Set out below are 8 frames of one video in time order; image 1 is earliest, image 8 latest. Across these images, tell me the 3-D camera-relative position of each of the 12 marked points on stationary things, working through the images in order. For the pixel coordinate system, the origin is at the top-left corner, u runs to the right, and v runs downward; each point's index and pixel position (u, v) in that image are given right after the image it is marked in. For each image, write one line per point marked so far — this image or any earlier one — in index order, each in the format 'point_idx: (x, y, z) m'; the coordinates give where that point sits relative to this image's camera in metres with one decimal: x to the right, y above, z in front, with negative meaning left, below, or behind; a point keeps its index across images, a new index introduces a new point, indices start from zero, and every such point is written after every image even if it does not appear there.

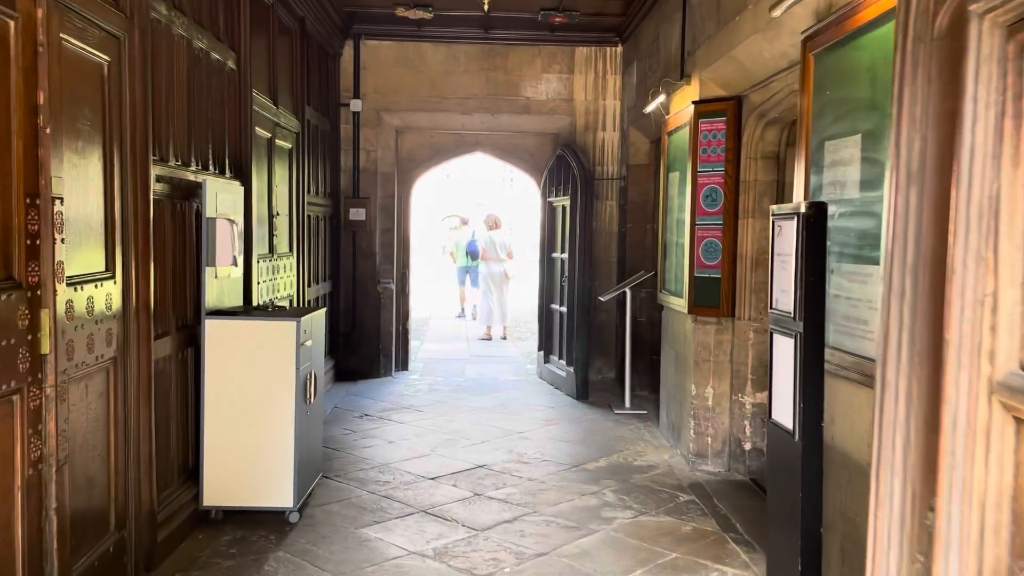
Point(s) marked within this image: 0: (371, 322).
0: (-1.2, -0.3, +6.8) m
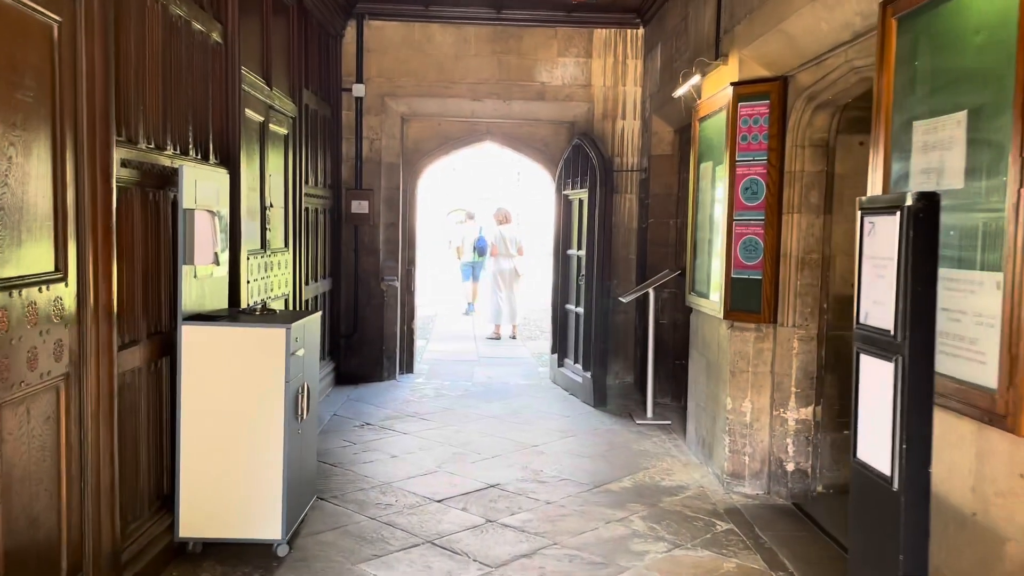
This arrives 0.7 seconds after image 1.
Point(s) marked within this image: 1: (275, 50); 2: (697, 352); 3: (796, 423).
0: (-1.1, -0.3, +6.4) m
1: (-1.3, +1.3, +4.6) m
2: (+1.0, -0.4, +4.4) m
3: (+1.3, -0.6, +3.8) m
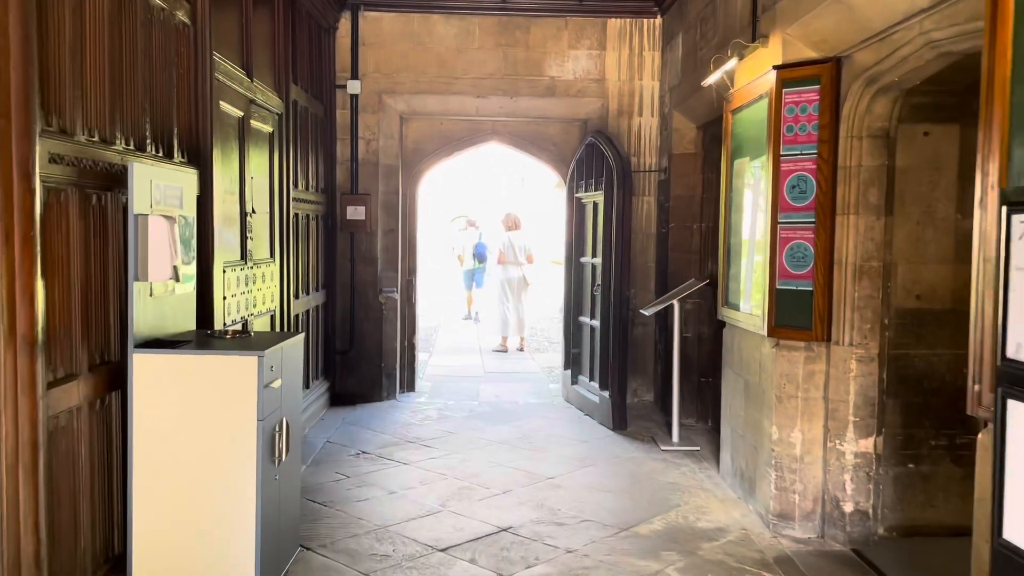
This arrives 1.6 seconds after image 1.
0: (-1.0, -0.4, +5.9) m
1: (-1.3, +1.3, +4.2) m
2: (+1.1, -0.4, +3.9) m
3: (+1.4, -0.7, +3.3) m
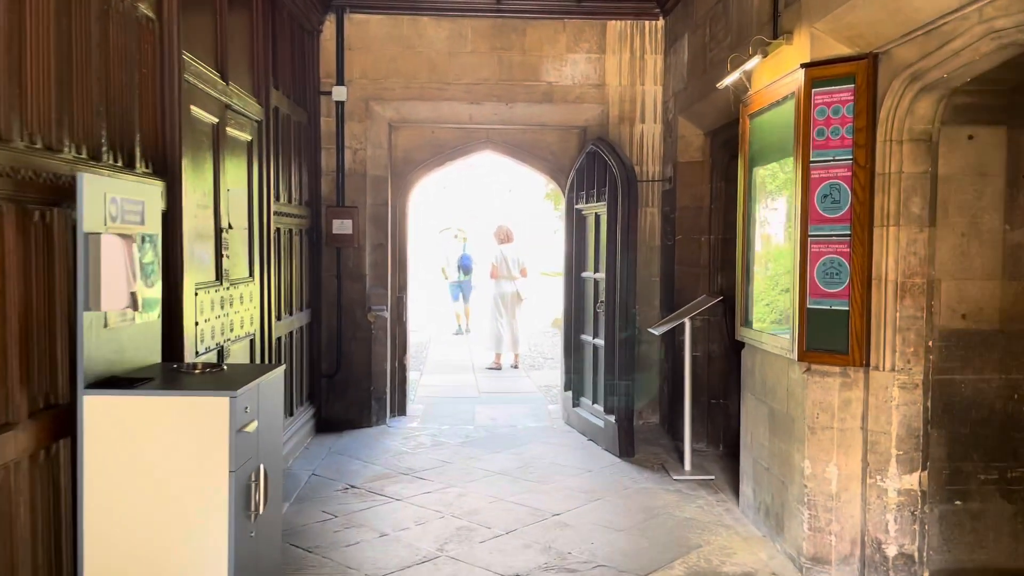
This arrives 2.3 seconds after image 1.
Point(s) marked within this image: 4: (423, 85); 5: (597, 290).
0: (-1.0, -0.5, +5.5) m
1: (-1.3, +1.2, +3.8) m
2: (+1.1, -0.5, +3.6) m
3: (+1.4, -0.7, +3.0) m
4: (-0.6, +1.4, +5.5) m
5: (+0.5, 0.0, +5.2) m
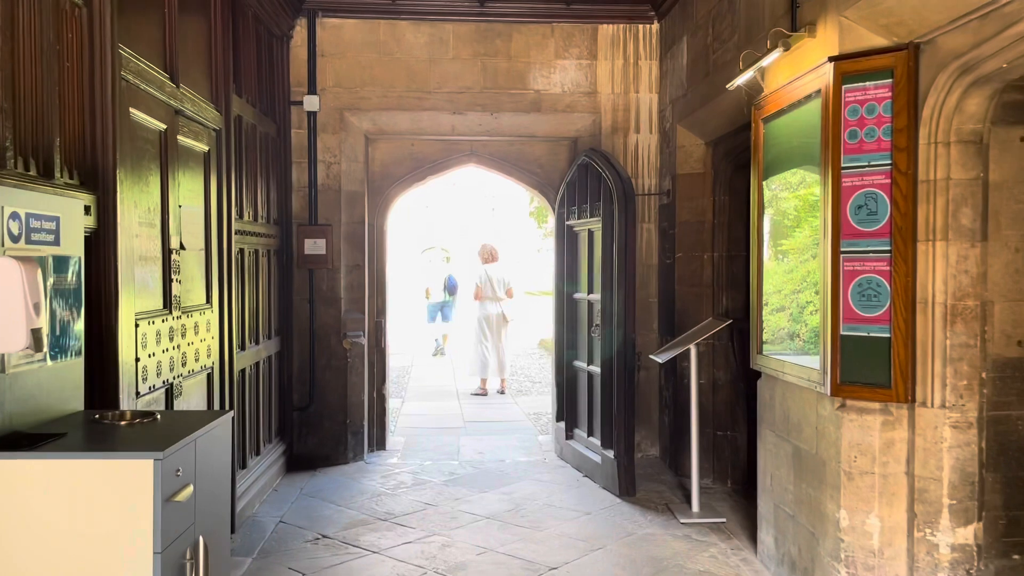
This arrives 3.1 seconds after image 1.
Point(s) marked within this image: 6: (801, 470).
0: (-1.1, -0.6, +5.1) m
1: (-1.4, +1.0, +3.4) m
2: (+1.0, -0.6, +3.2) m
3: (+1.4, -0.8, +2.6) m
4: (-0.7, +1.2, +5.1) m
5: (+0.5, -0.1, +4.8) m
6: (+1.1, -0.7, +3.0) m
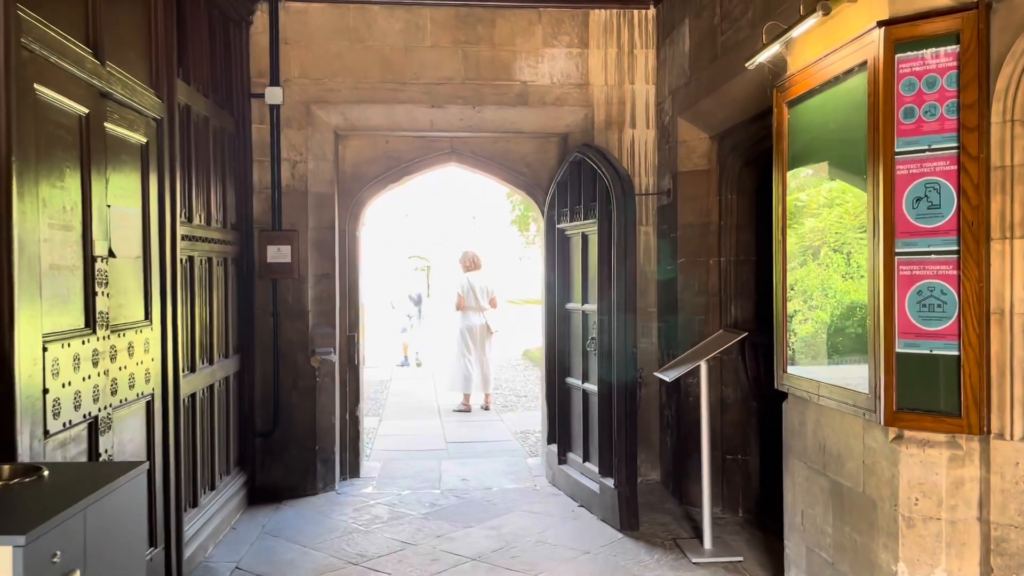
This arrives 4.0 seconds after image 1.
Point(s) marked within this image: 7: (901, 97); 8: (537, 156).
0: (-1.2, -0.7, +4.6) m
1: (-1.4, +1.0, +2.9) m
2: (+1.0, -0.6, +2.8) m
3: (+1.4, -0.8, +2.1) m
4: (-0.8, +1.2, +4.6) m
5: (+0.4, -0.2, +4.4) m
6: (+1.0, -0.7, +2.6) m
7: (+1.0, +0.5, +2.2) m
8: (+0.2, +0.8, +5.1) m
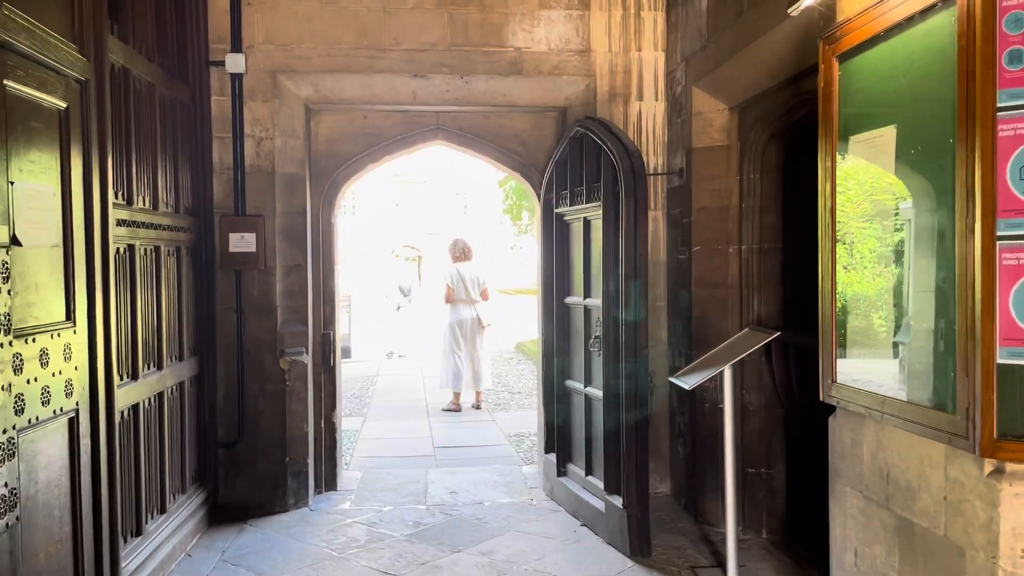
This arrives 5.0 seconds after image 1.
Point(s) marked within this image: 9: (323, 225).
0: (-1.2, -0.7, +4.1) m
1: (-1.4, +1.0, +2.4) m
2: (+1.0, -0.6, +2.3) m
3: (+1.3, -0.8, +1.7) m
4: (-0.8, +1.2, +4.1) m
5: (+0.4, -0.2, +3.9) m
6: (+1.0, -0.7, +2.1) m
7: (+1.0, +0.5, +1.7) m
8: (+0.1, +0.9, +4.6) m
9: (-1.0, +0.3, +4.5) m
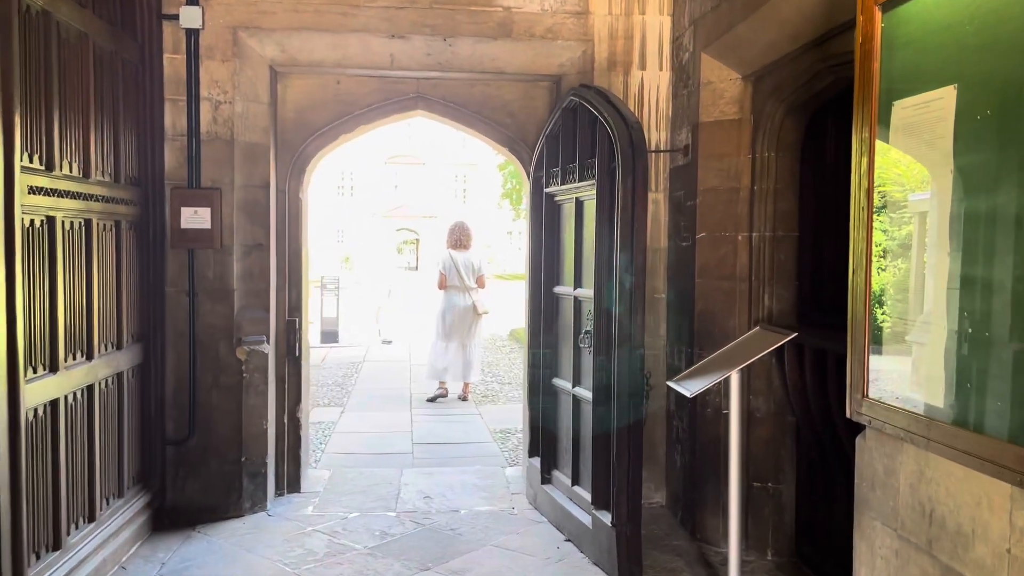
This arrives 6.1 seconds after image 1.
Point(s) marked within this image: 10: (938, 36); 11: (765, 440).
0: (-1.3, -0.6, +3.7) m
1: (-1.5, +1.1, +2.0) m
2: (+0.9, -0.6, +1.9) m
3: (+1.3, -0.8, +1.3) m
4: (-0.9, +1.3, +3.7) m
5: (+0.3, -0.1, +3.5) m
6: (+0.9, -0.7, +1.7) m
7: (+1.0, +0.5, +1.3) m
8: (+0.1, +0.9, +4.1) m
9: (-1.1, +0.4, +4.0) m
10: (+0.9, +0.6, +1.8) m
11: (+1.0, -0.6, +3.2) m
